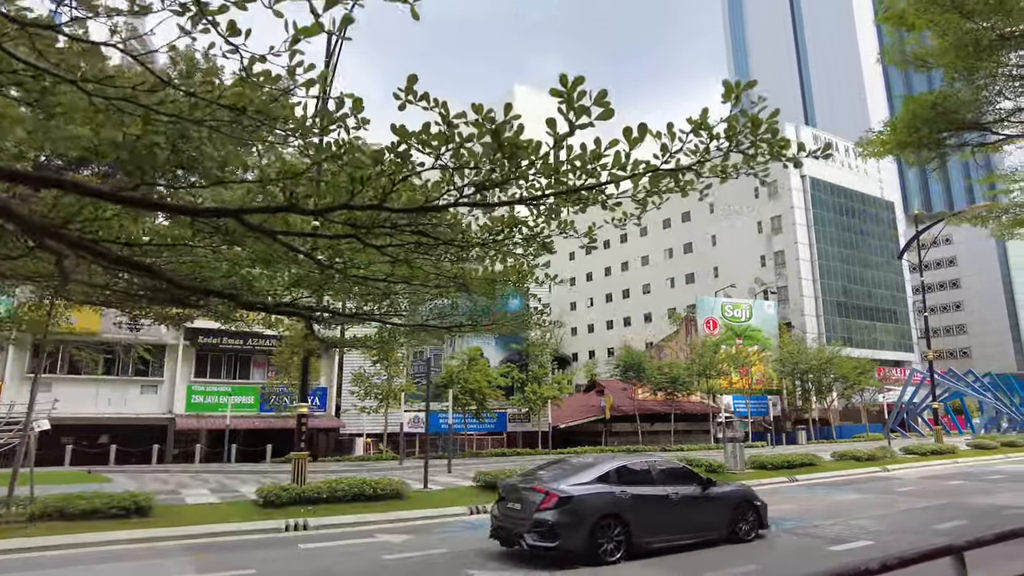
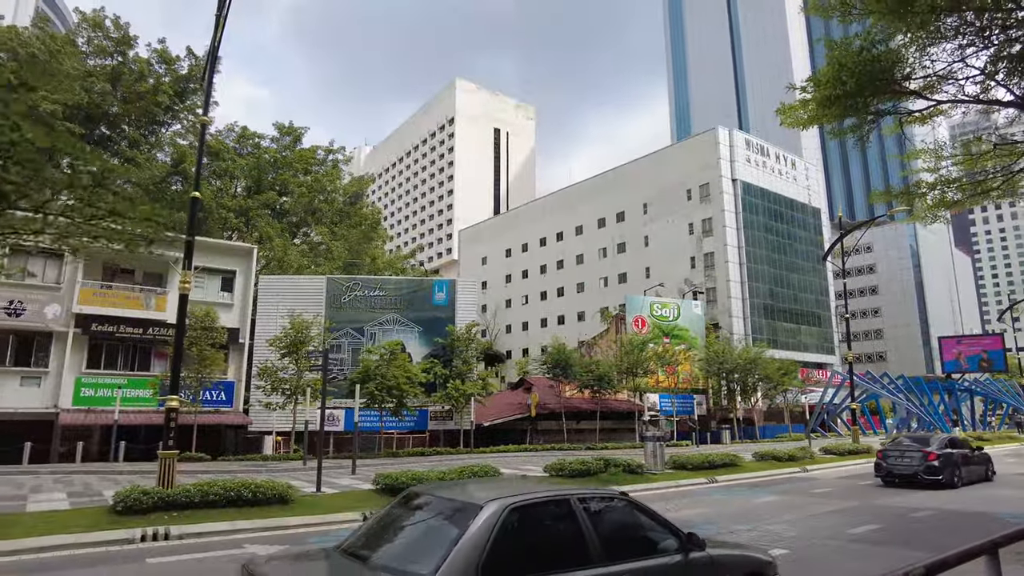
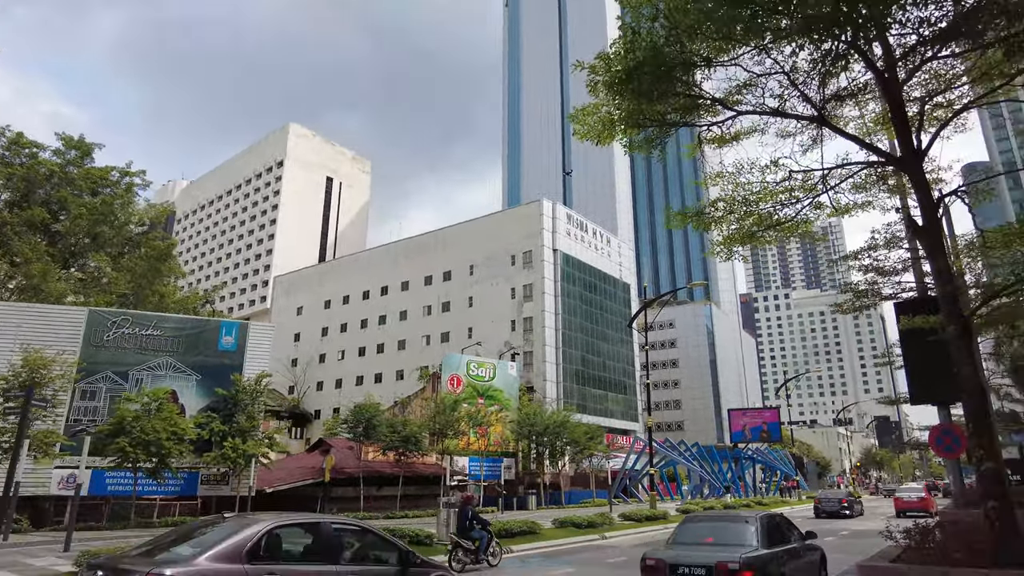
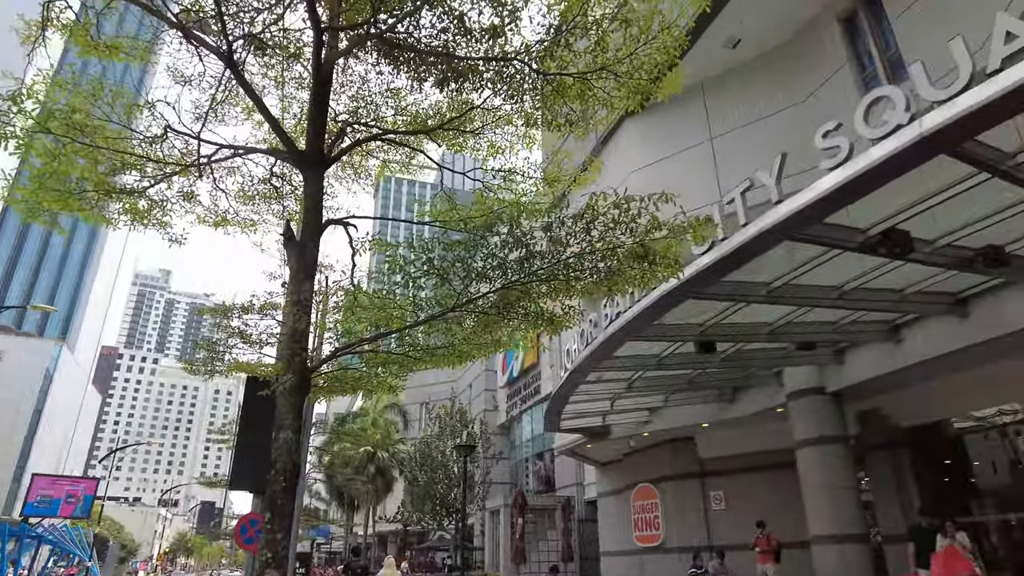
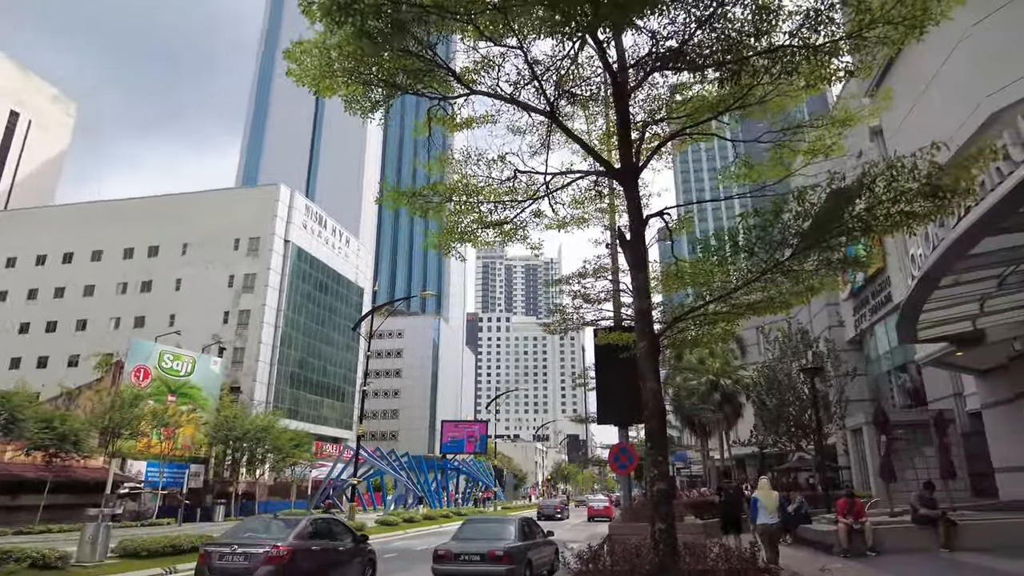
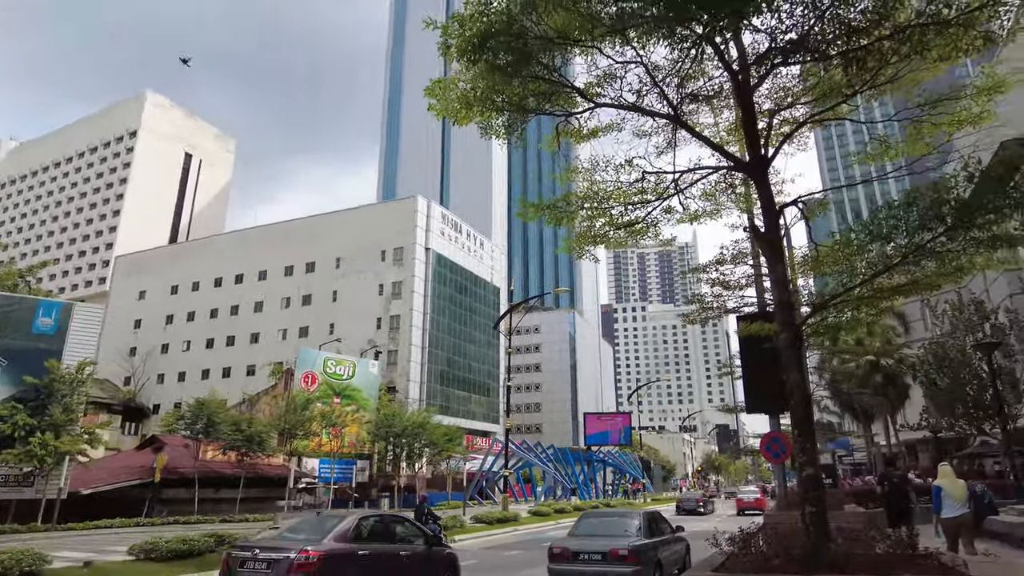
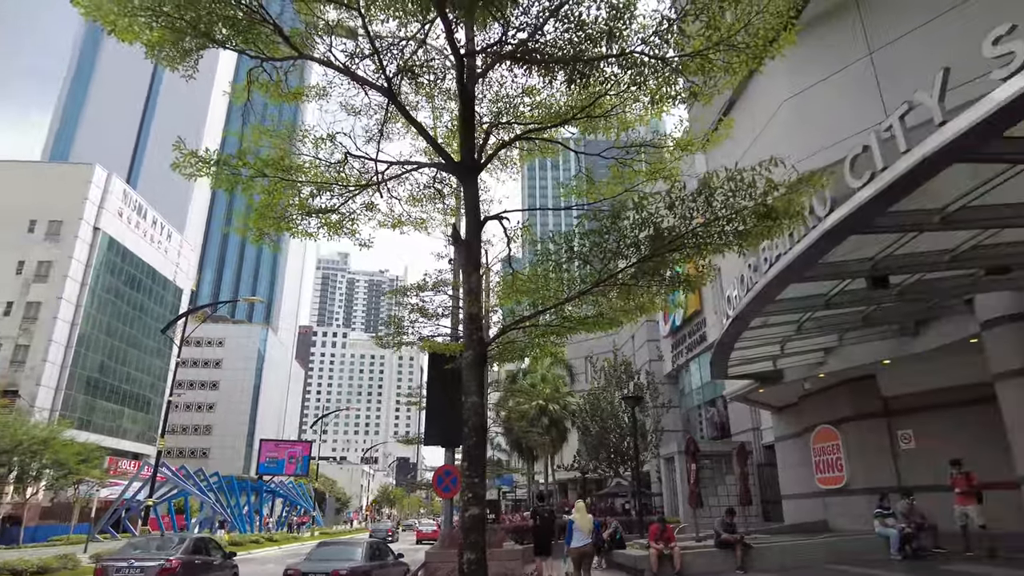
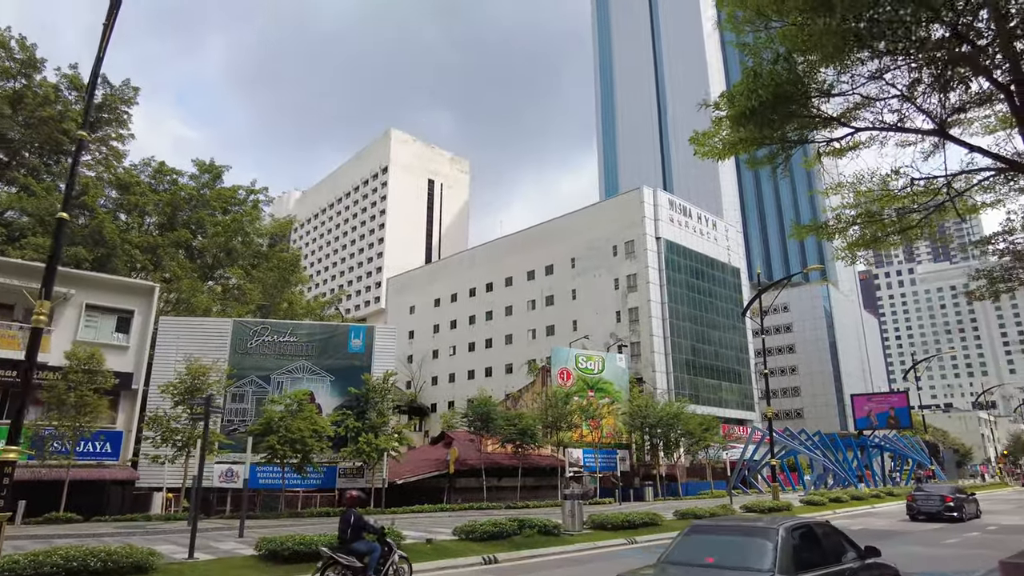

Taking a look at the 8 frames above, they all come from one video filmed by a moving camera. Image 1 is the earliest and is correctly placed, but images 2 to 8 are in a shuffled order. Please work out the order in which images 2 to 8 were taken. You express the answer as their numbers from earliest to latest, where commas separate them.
2, 8, 3, 6, 5, 7, 4
